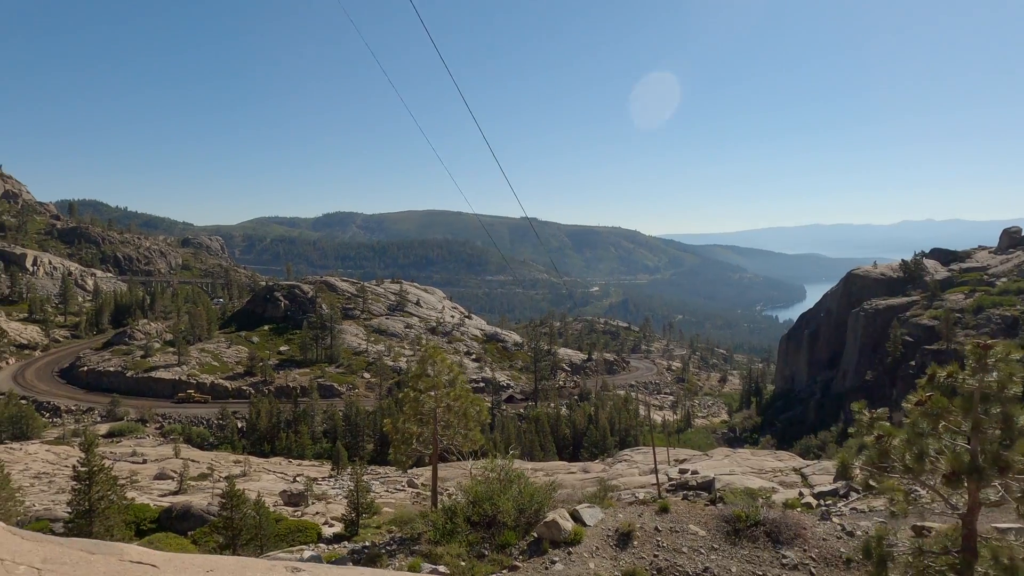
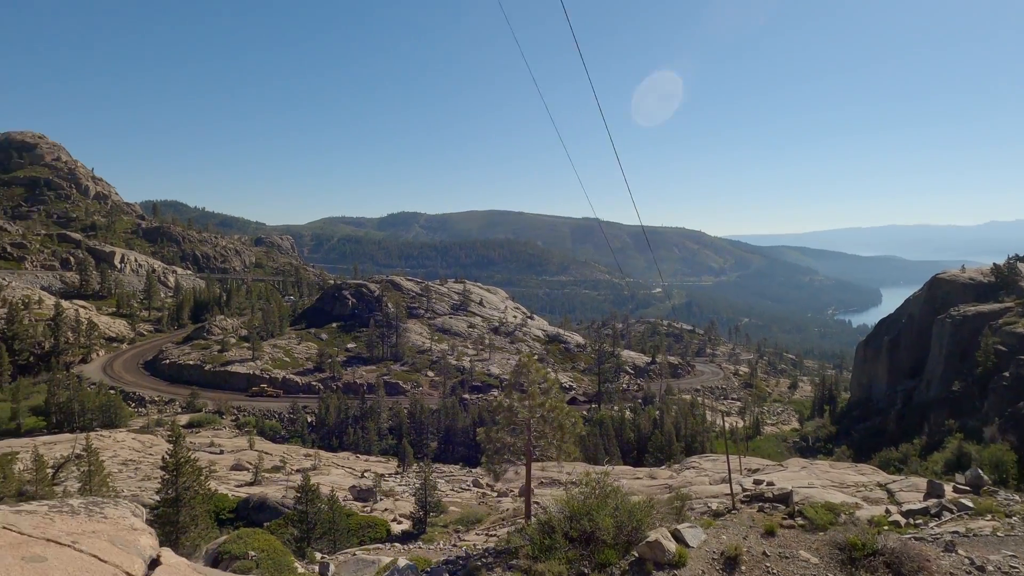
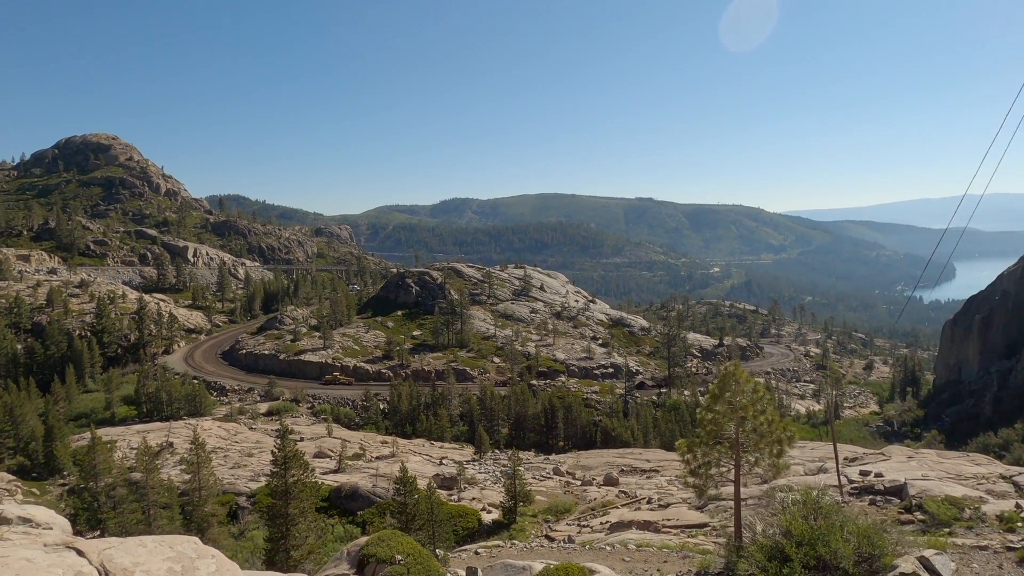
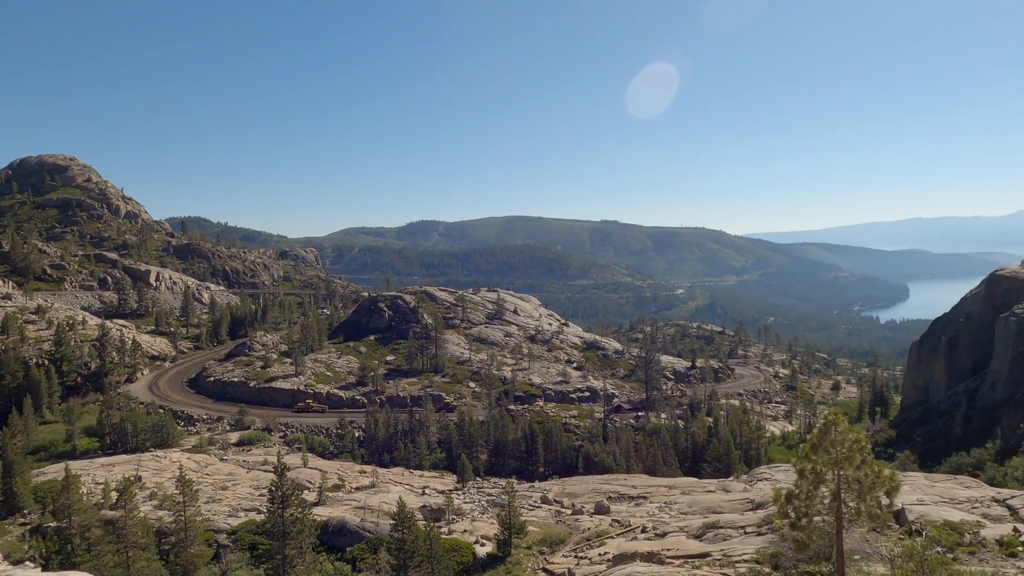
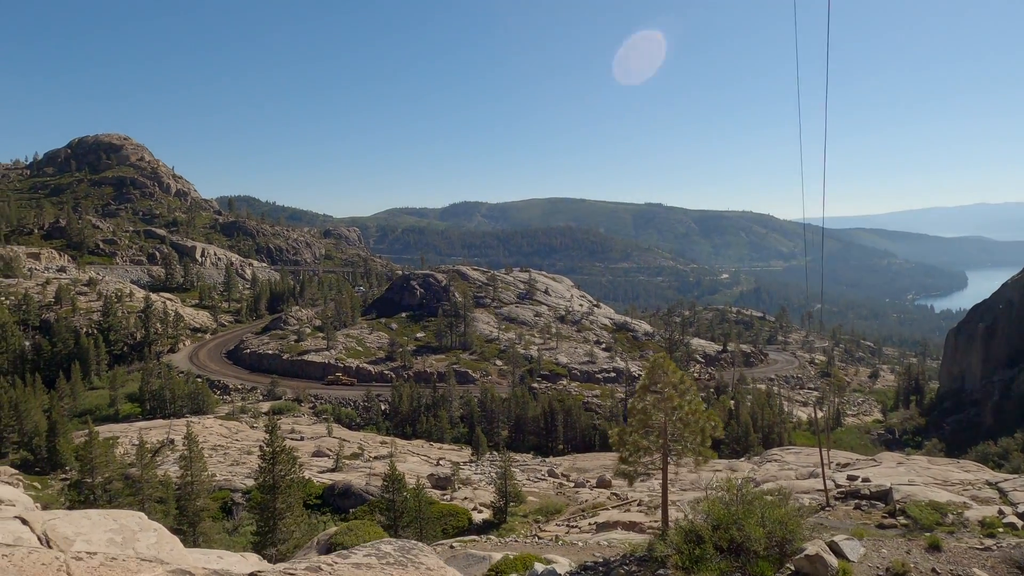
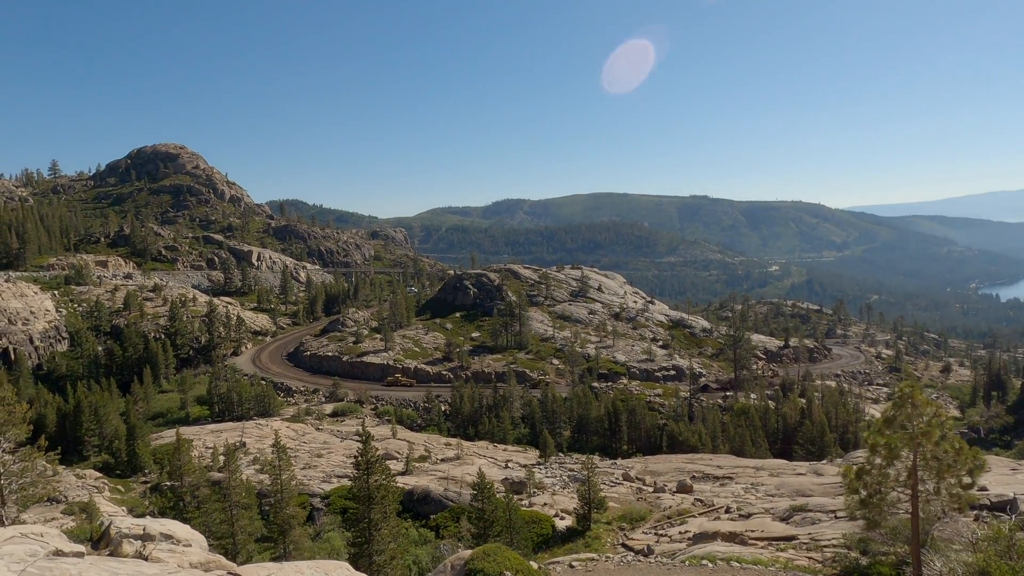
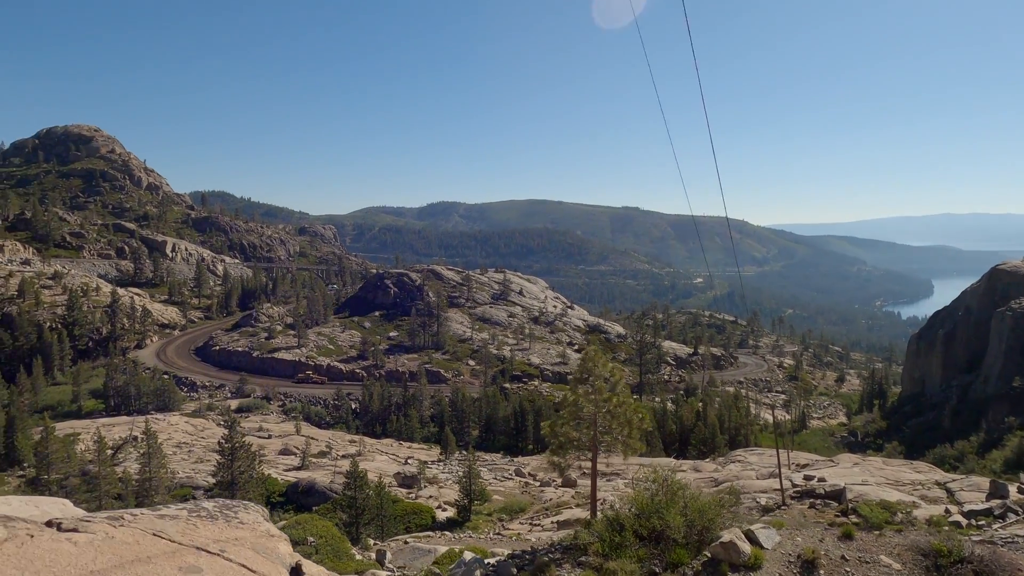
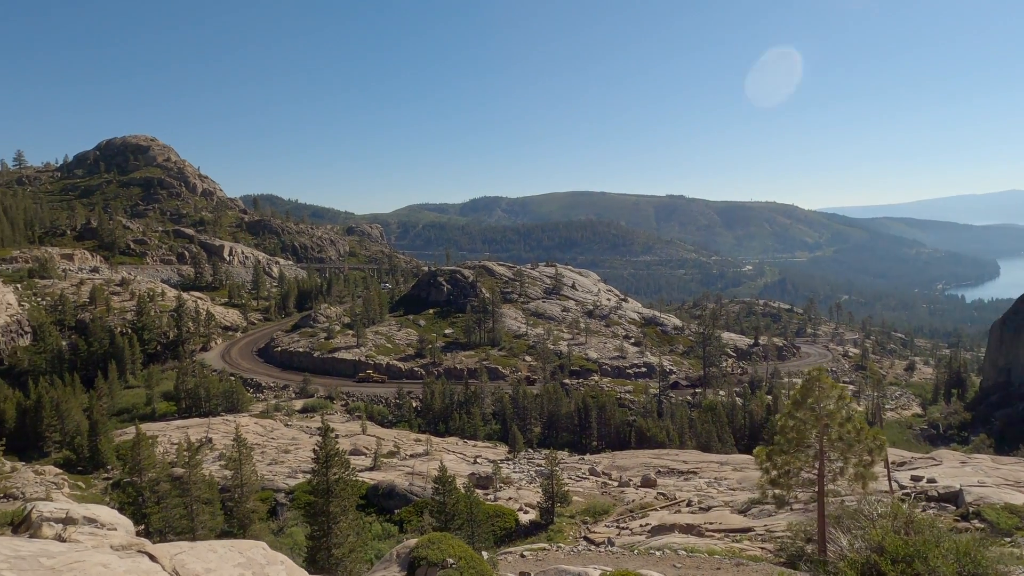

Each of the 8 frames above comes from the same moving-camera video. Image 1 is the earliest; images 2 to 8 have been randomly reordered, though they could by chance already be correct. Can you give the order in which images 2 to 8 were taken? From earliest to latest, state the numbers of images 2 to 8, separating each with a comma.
2, 7, 5, 3, 8, 6, 4
